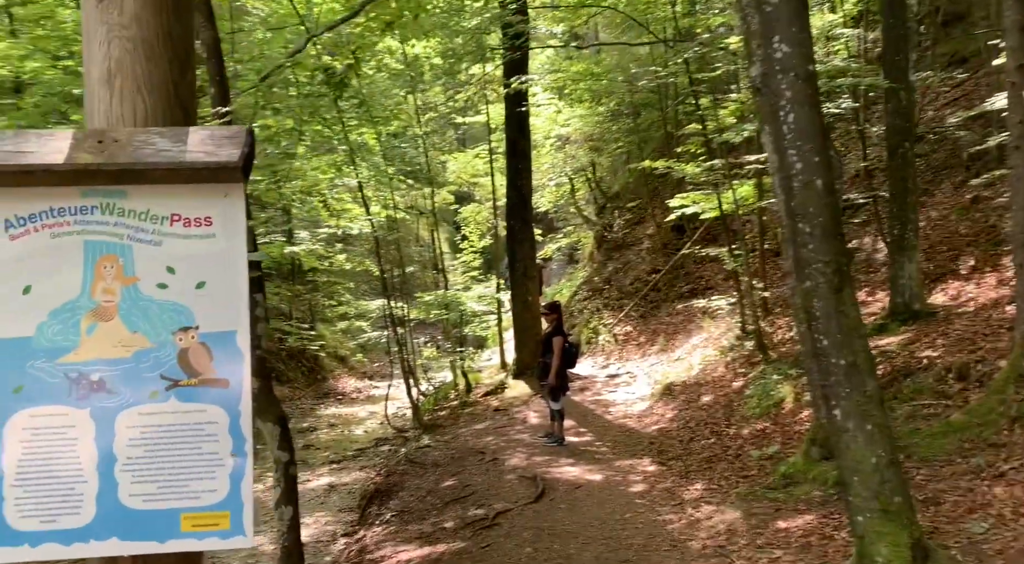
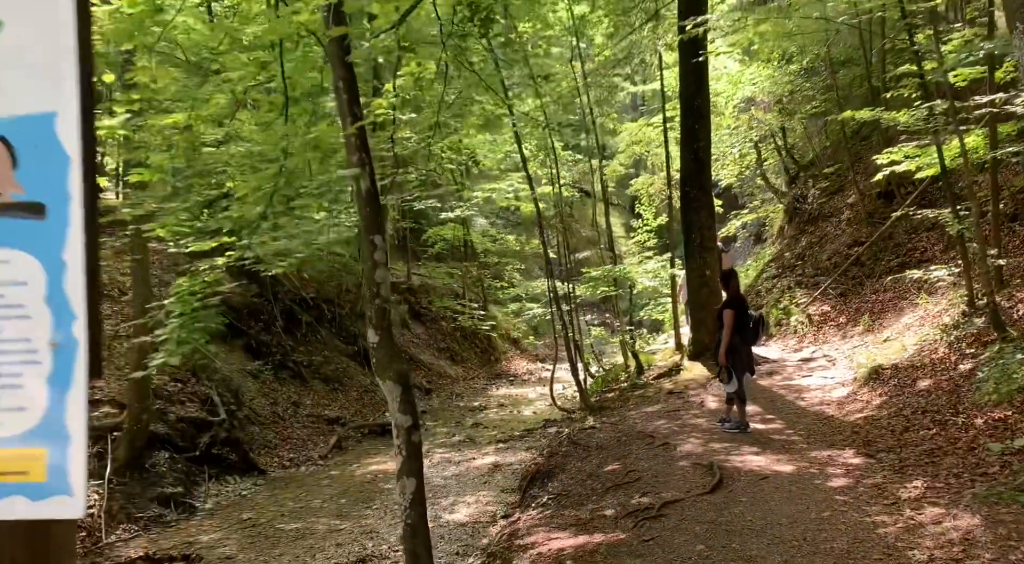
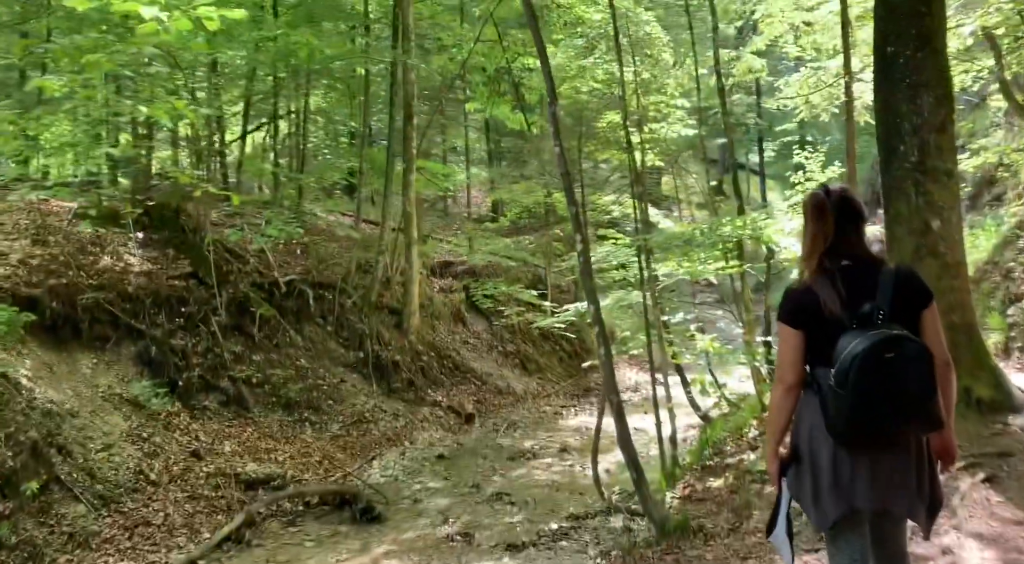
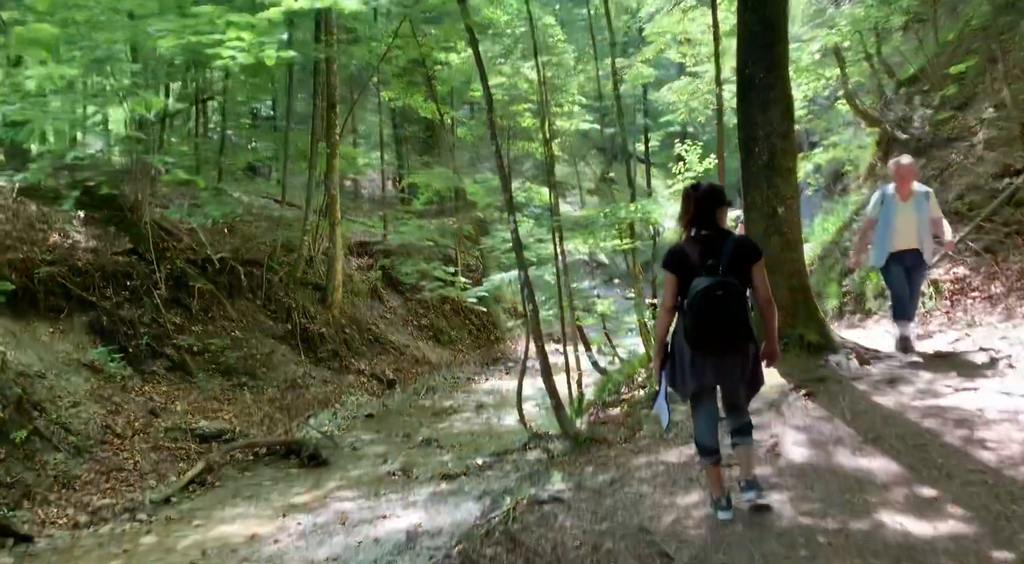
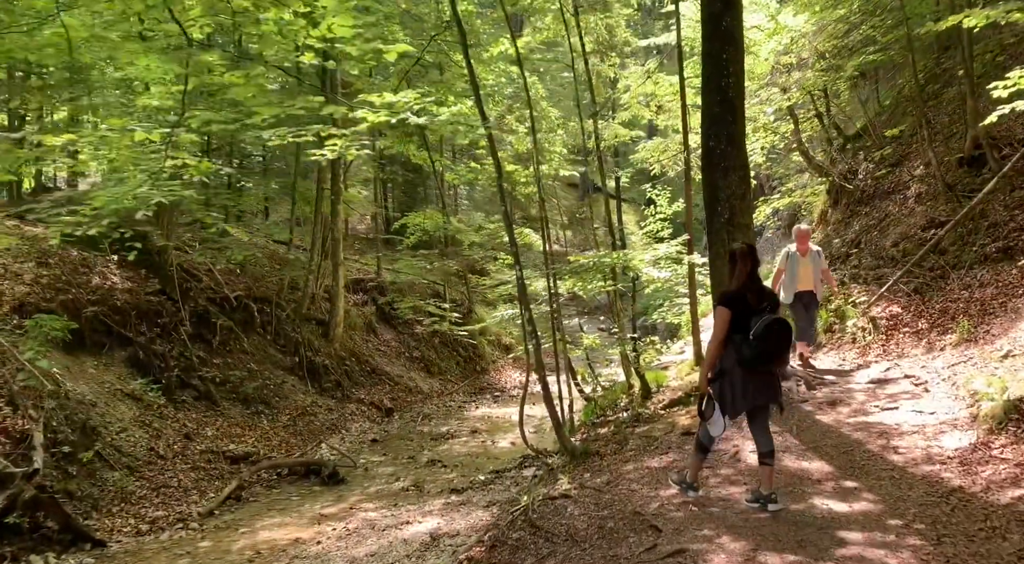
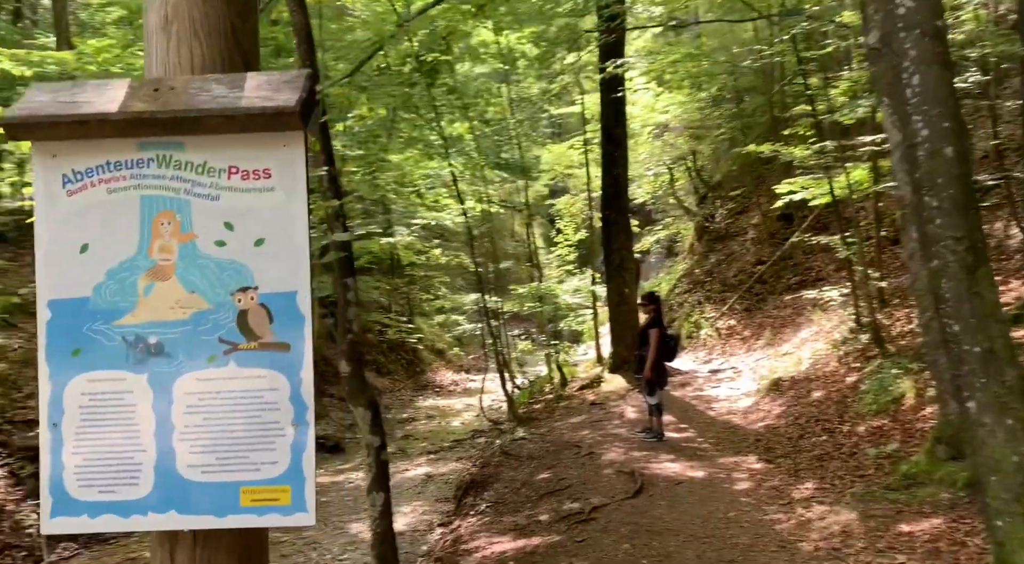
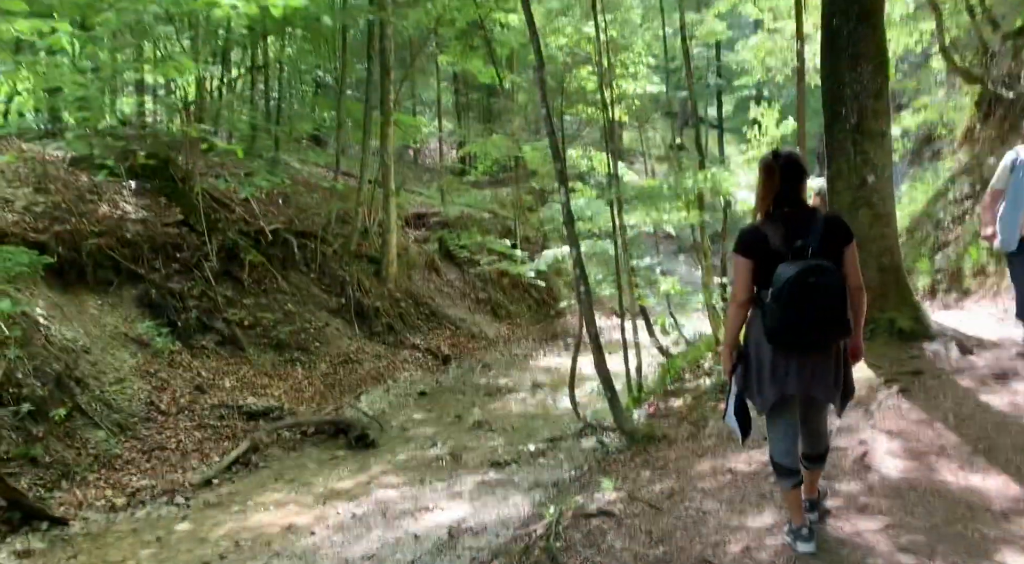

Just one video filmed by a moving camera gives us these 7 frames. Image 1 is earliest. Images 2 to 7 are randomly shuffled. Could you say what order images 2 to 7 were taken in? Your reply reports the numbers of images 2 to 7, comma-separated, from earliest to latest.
6, 2, 5, 4, 7, 3
